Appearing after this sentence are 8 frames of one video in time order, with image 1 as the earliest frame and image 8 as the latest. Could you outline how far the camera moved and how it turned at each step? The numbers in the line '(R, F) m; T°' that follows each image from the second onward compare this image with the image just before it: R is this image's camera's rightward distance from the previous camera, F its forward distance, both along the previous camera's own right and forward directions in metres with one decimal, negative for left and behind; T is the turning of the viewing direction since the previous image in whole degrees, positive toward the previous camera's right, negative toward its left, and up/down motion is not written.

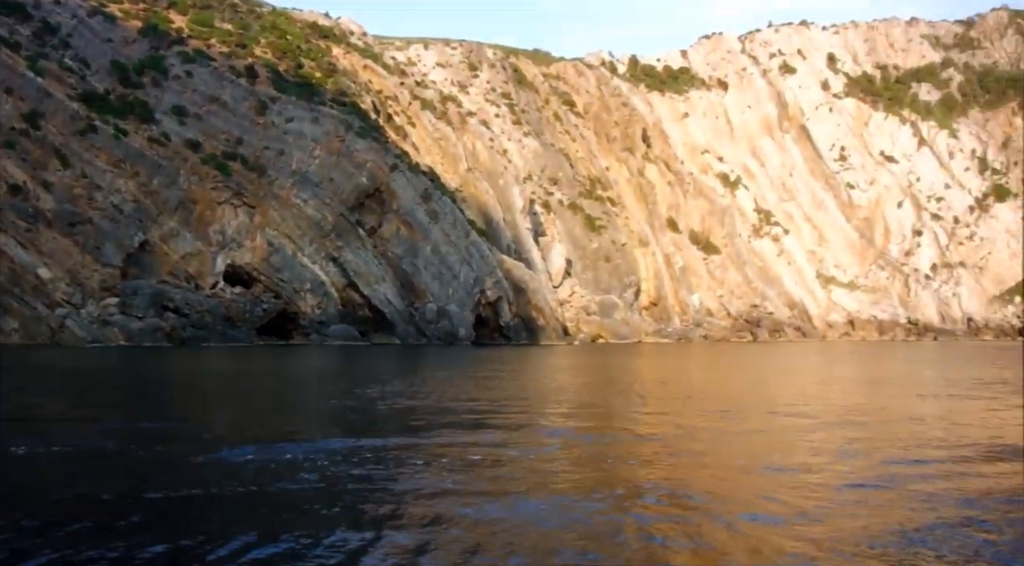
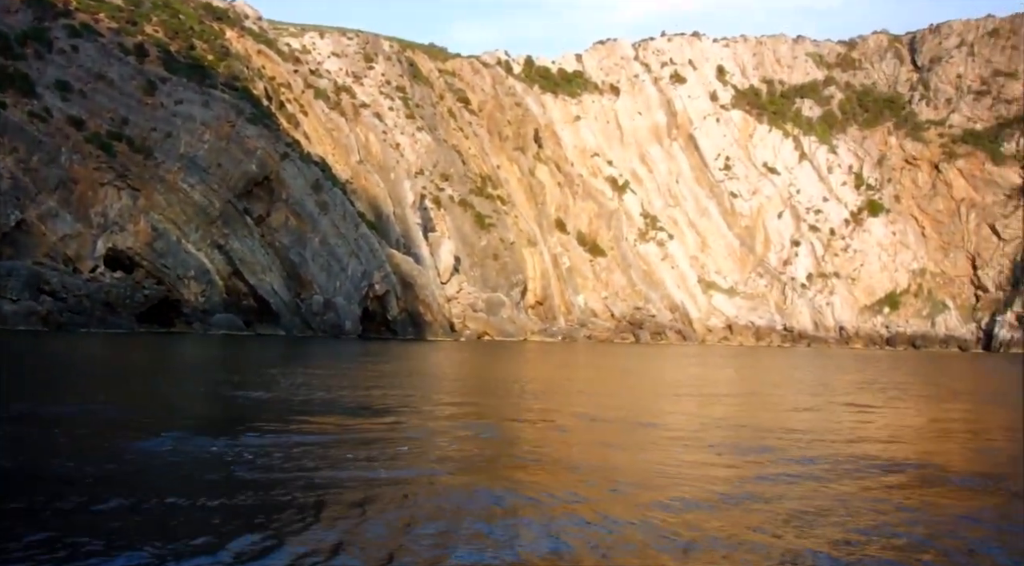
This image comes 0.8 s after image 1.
(0.0, -0.1) m; +7°
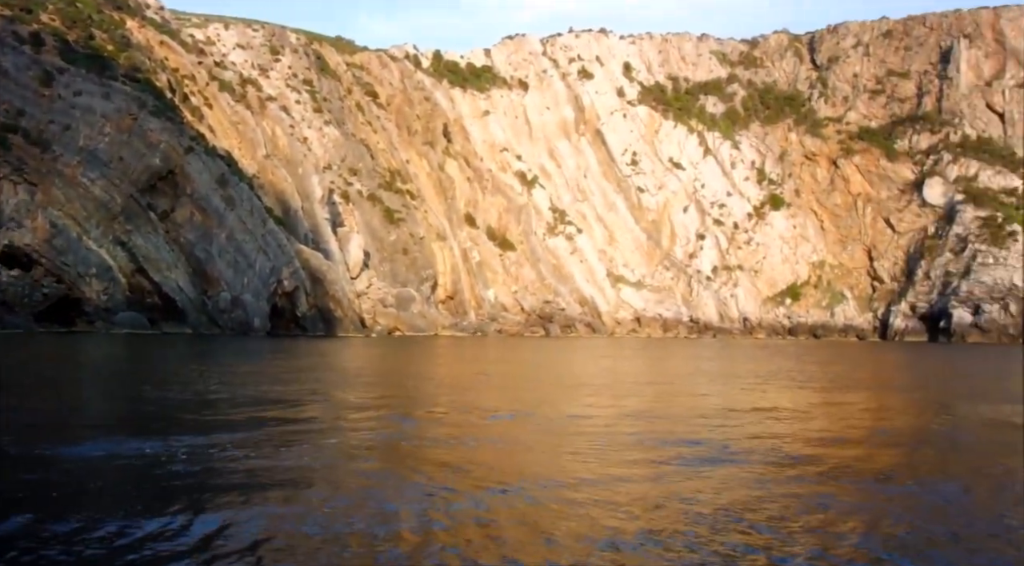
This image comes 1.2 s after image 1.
(0.0, -0.1) m; +5°
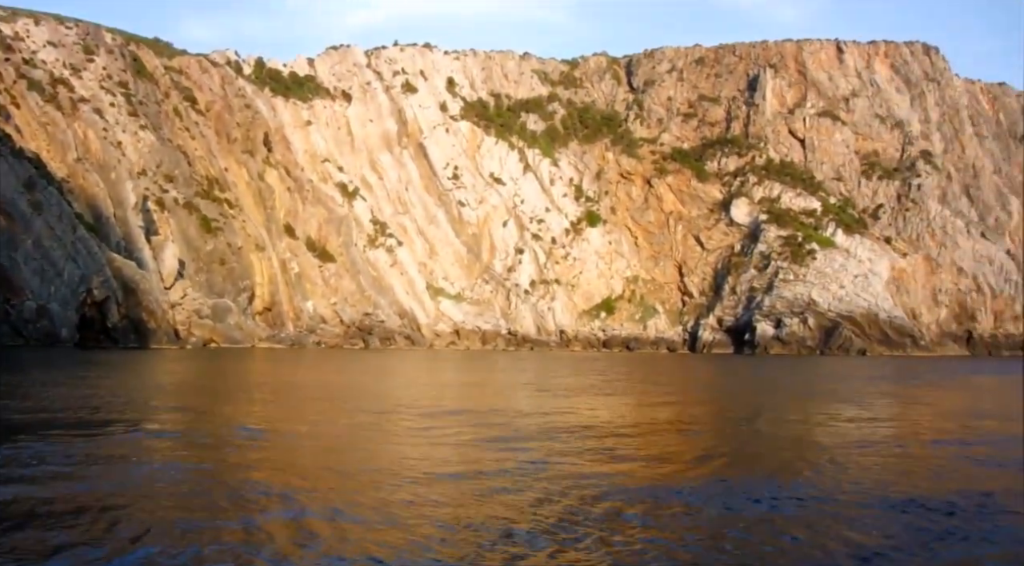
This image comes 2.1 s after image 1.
(-0.1, -0.4) m; +11°
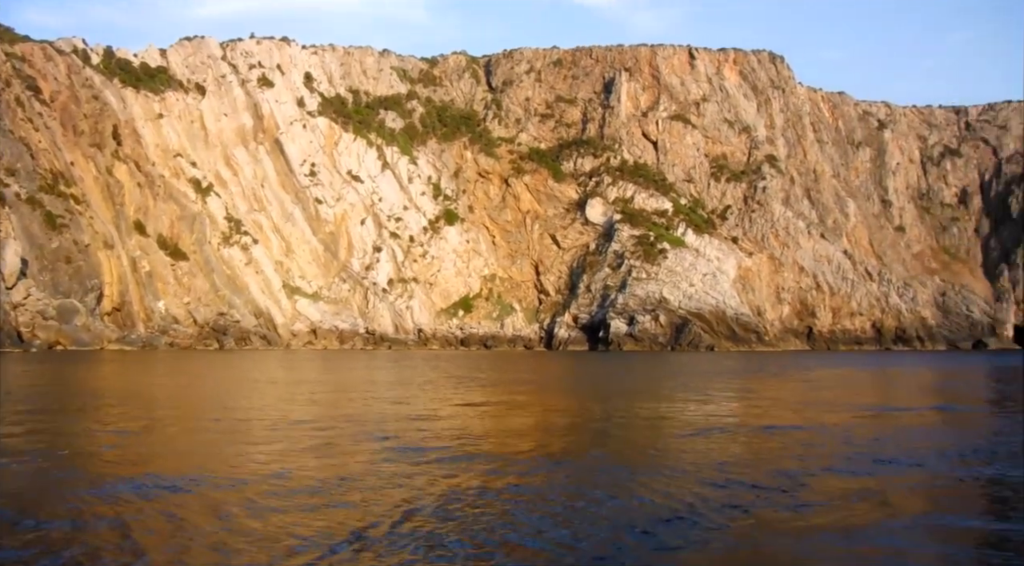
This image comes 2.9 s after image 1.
(+0.6, -0.3) m; +8°
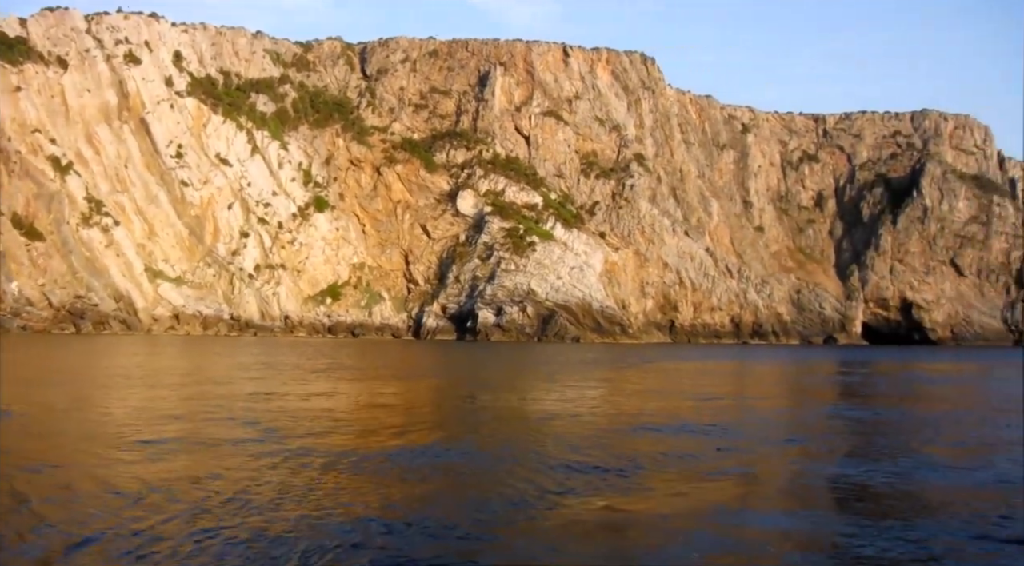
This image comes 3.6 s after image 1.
(+3.0, -0.4) m; +6°
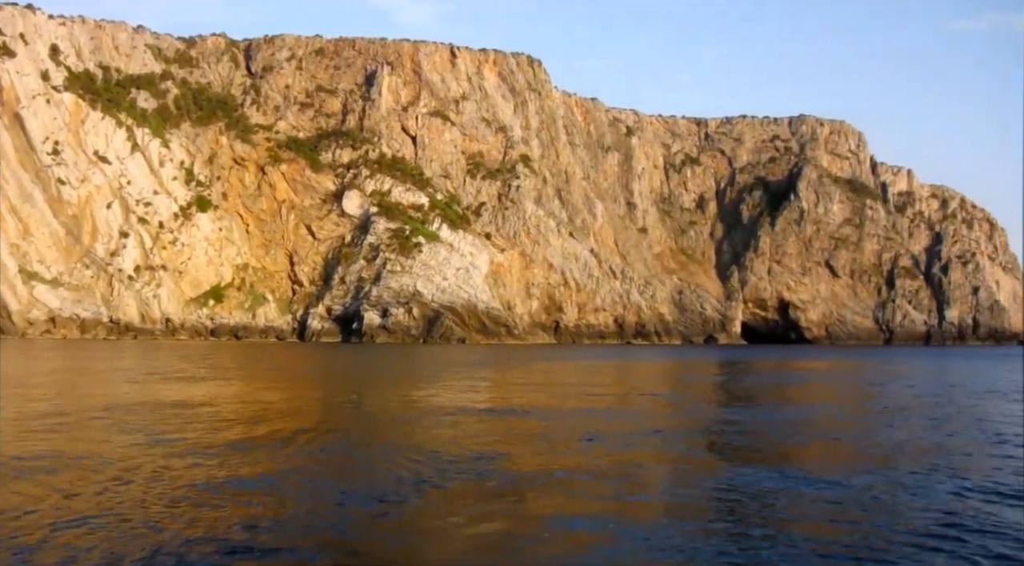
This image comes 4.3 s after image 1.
(+4.6, -0.6) m; +4°
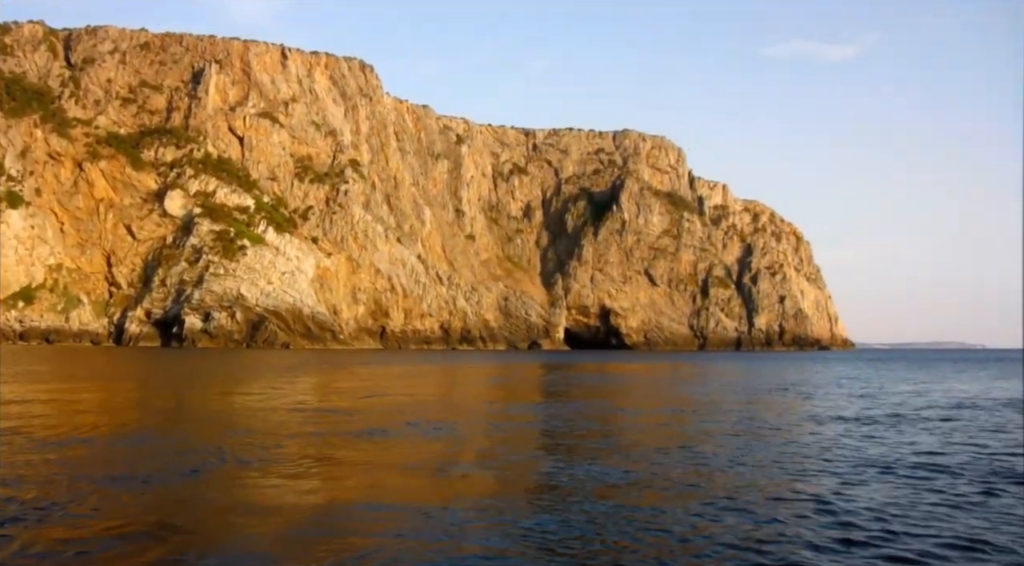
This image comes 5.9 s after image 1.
(+5.0, -1.7) m; +7°
